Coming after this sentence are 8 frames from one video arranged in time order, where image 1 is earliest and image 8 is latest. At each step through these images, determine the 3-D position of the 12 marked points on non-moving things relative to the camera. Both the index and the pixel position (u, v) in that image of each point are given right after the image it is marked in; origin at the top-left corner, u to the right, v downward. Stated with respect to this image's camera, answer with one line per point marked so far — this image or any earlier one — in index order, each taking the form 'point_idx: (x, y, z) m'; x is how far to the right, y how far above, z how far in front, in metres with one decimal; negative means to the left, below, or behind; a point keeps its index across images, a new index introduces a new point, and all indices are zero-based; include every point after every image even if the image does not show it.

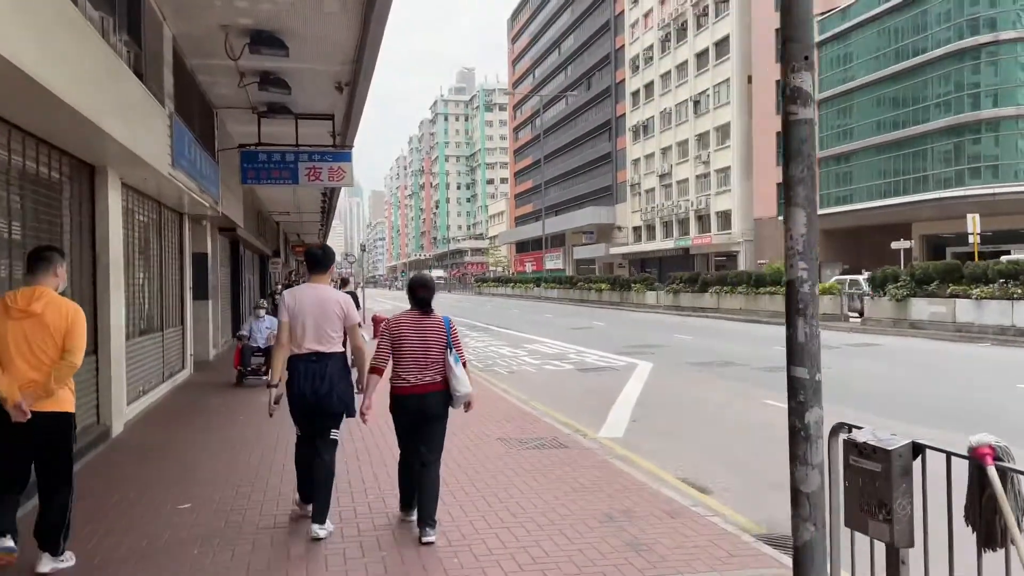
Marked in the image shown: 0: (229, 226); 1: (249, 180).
0: (-5.9, +1.3, +16.4) m
1: (-4.2, +1.7, +12.5) m
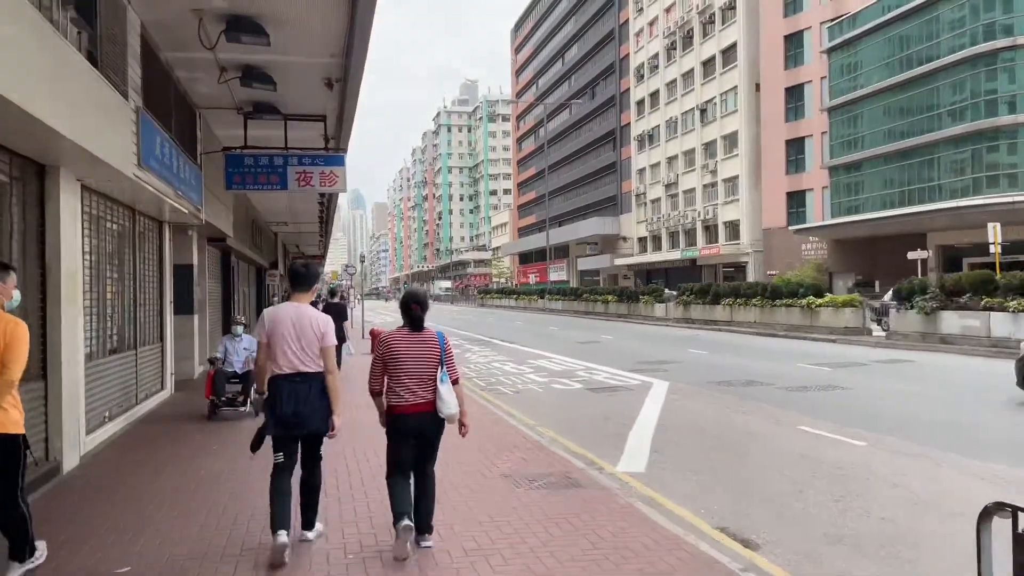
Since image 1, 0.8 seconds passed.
0: (-5.8, +1.0, +15.5) m
1: (-4.2, +1.5, +11.6) m
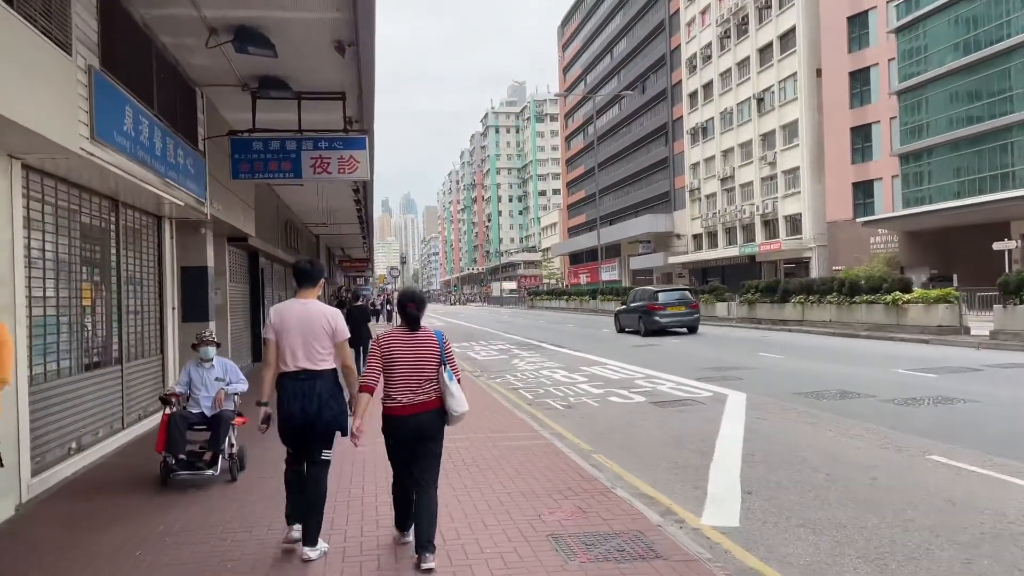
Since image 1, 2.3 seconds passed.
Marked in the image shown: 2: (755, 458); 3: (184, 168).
0: (-5.0, +1.0, +14.2) m
1: (-3.5, +1.5, +10.2) m
2: (+2.3, -1.6, +7.2) m
3: (-3.8, +1.4, +9.1) m
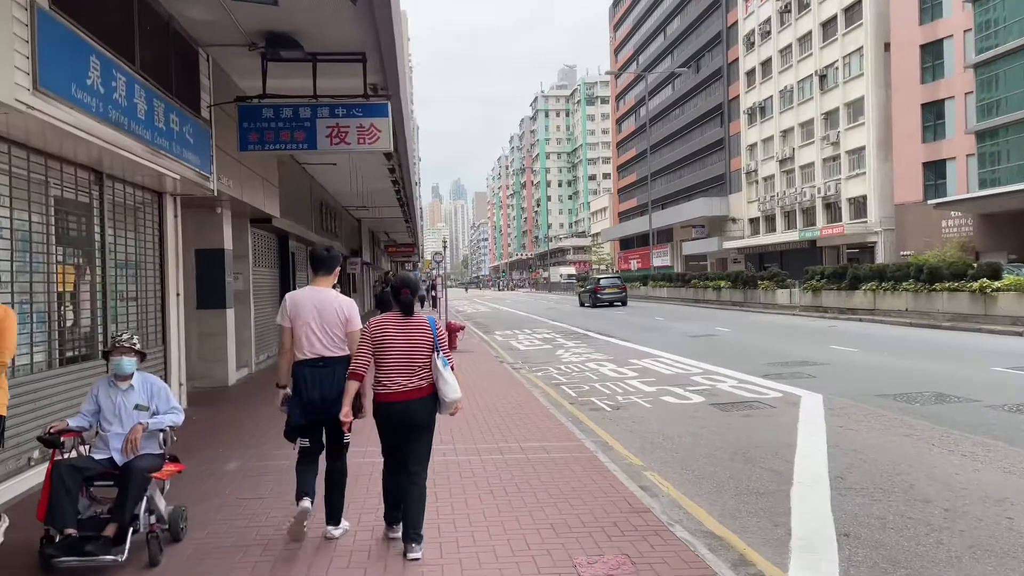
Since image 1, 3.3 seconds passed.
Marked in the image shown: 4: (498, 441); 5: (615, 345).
0: (-4.2, +1.2, +13.2) m
1: (-3.1, +1.7, +9.1) m
2: (+2.6, -1.5, +5.9) m
3: (-3.4, +1.6, +8.0) m
4: (-0.1, -1.5, +7.6) m
5: (+2.4, -1.3, +18.3) m
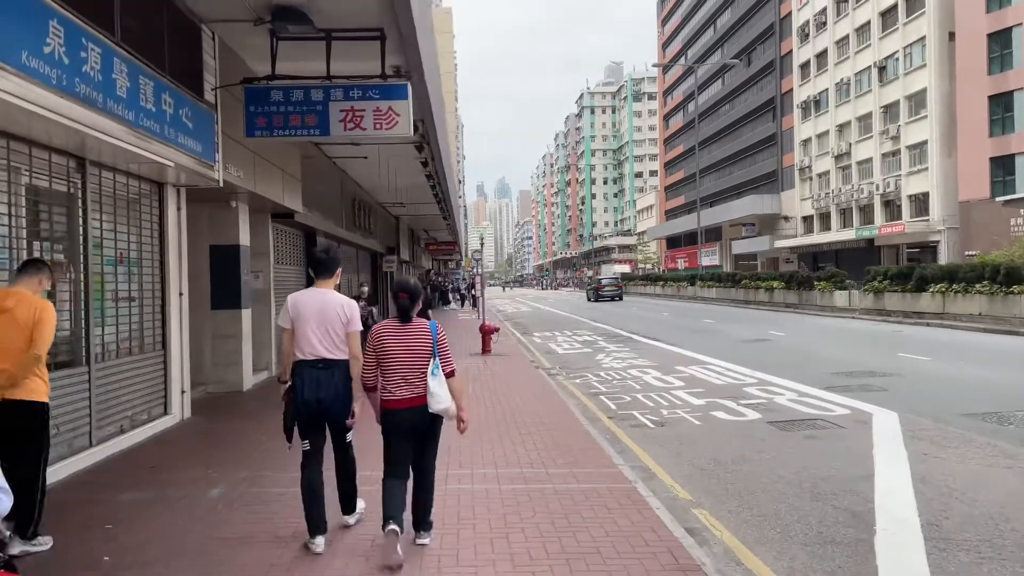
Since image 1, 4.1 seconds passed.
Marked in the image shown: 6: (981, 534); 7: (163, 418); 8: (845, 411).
0: (-3.6, +1.2, +12.5) m
1: (-2.7, +1.7, +8.3) m
2: (+2.7, -1.5, +4.8) m
3: (-3.1, +1.6, +7.3) m
4: (+0.1, -1.5, +6.7) m
5: (+3.3, -1.4, +17.2) m
6: (+2.9, -1.5, +4.9) m
7: (-3.8, -1.4, +8.3) m
8: (+3.8, -1.4, +8.9) m
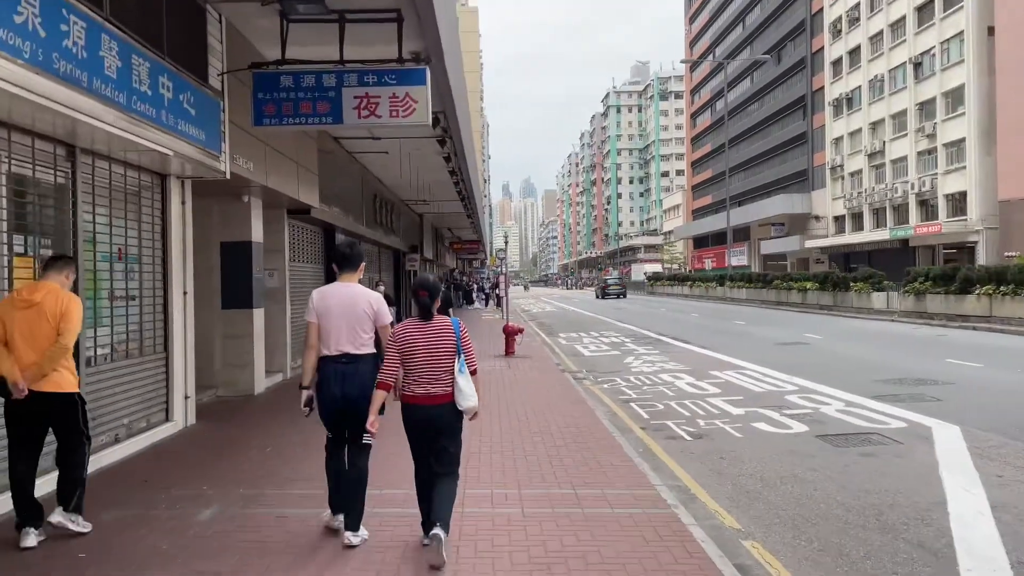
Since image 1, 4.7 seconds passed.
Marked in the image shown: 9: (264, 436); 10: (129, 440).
0: (-3.3, +1.2, +11.9) m
1: (-2.5, +1.7, +7.8) m
2: (+2.8, -1.5, +4.0) m
3: (-2.9, +1.6, +6.7) m
4: (+0.3, -1.5, +6.0) m
5: (+3.8, -1.4, +16.5) m
6: (+3.1, -1.5, +4.1) m
7: (-3.5, -1.4, +7.8) m
8: (+4.1, -1.4, +8.2) m
9: (-2.5, -1.5, +8.0) m
10: (-3.5, -1.4, +7.1) m
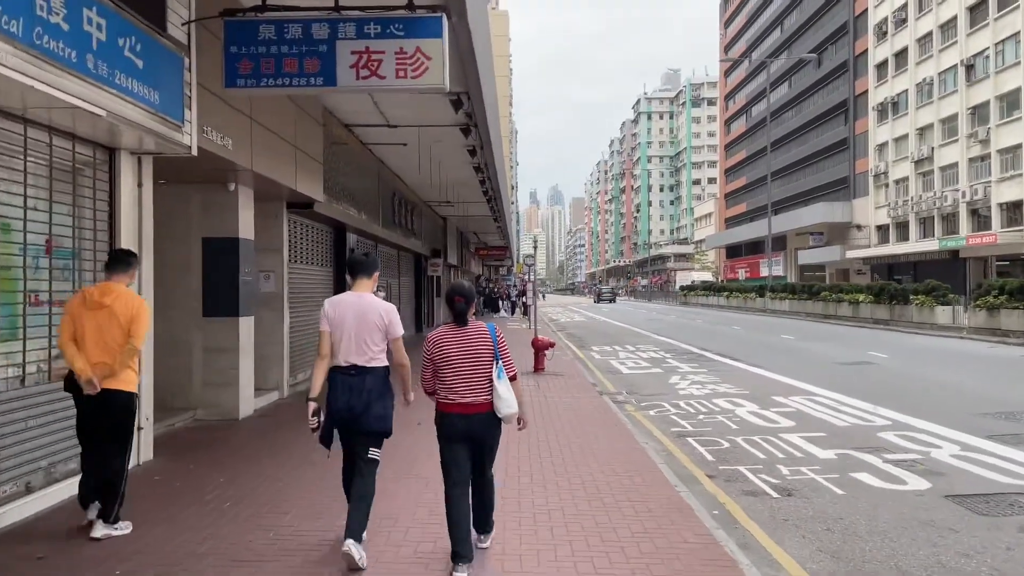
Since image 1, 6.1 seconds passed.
0: (-2.8, +1.2, +10.3) m
1: (-2.2, +1.7, +6.2) m
2: (+2.9, -1.6, +2.2) m
3: (-2.6, +1.6, +5.1) m
4: (+0.5, -1.6, +4.3) m
5: (+4.4, -1.6, +14.6) m
6: (+3.2, -1.6, +2.3) m
7: (-3.2, -1.4, +6.2) m
8: (+4.4, -1.6, +6.3) m
9: (-2.3, -1.6, +6.3) m
10: (-3.3, -1.4, +5.5) m
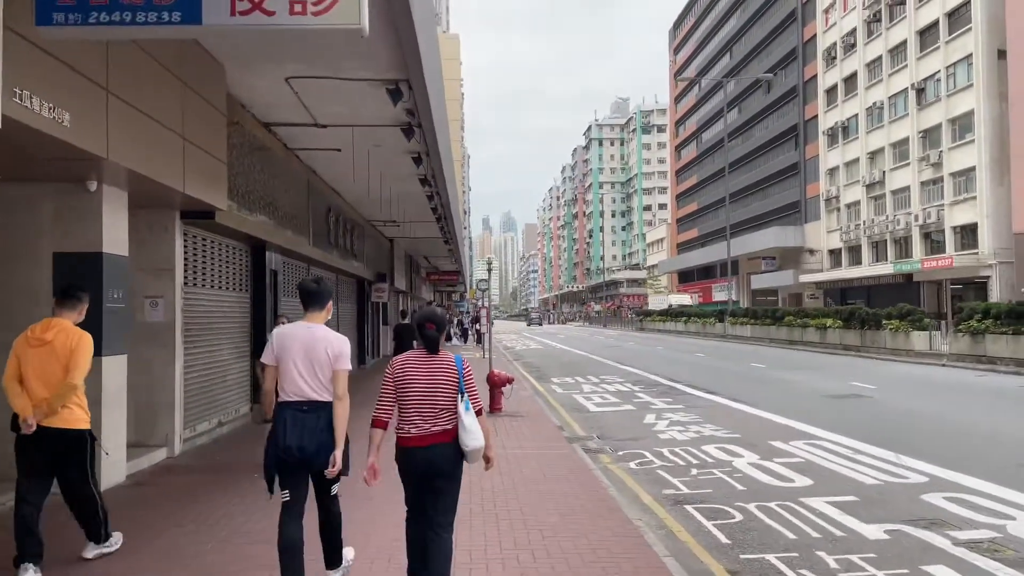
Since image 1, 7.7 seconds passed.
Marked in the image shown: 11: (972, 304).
0: (-3.4, +0.9, +8.3) m
1: (-2.4, +1.5, +4.2) m
2: (+2.9, -1.6, +0.5) m
3: (-2.9, +1.4, +3.1) m
4: (+0.4, -1.7, +2.4) m
5: (+3.6, -2.0, +12.9) m
6: (+3.2, -1.6, +0.6) m
7: (-3.5, -1.6, +4.1) m
8: (+4.1, -1.7, +4.6) m
9: (-2.6, -1.7, +4.2) m
10: (-3.5, -1.5, +3.3) m
11: (+11.4, -0.4, +19.3) m
